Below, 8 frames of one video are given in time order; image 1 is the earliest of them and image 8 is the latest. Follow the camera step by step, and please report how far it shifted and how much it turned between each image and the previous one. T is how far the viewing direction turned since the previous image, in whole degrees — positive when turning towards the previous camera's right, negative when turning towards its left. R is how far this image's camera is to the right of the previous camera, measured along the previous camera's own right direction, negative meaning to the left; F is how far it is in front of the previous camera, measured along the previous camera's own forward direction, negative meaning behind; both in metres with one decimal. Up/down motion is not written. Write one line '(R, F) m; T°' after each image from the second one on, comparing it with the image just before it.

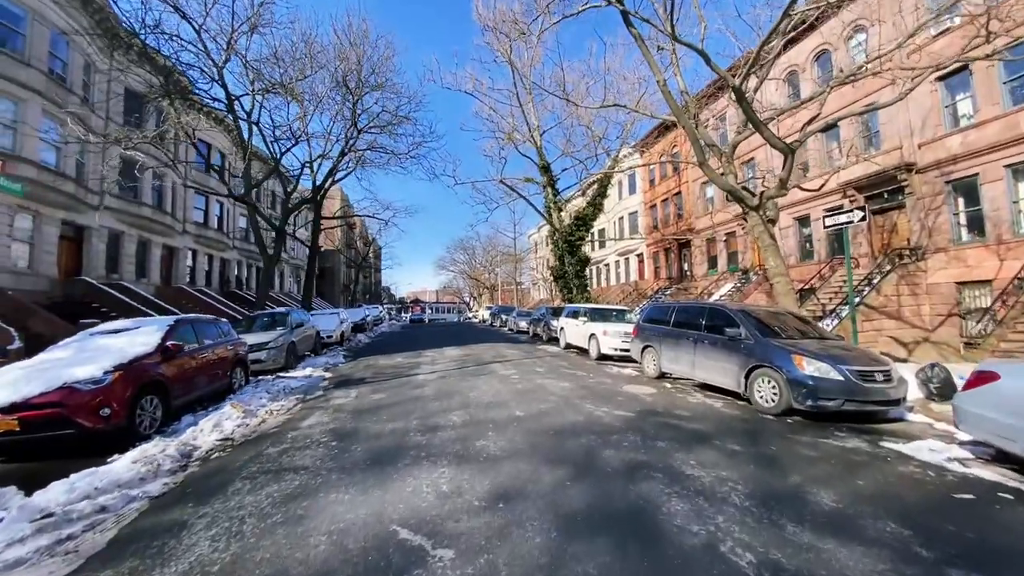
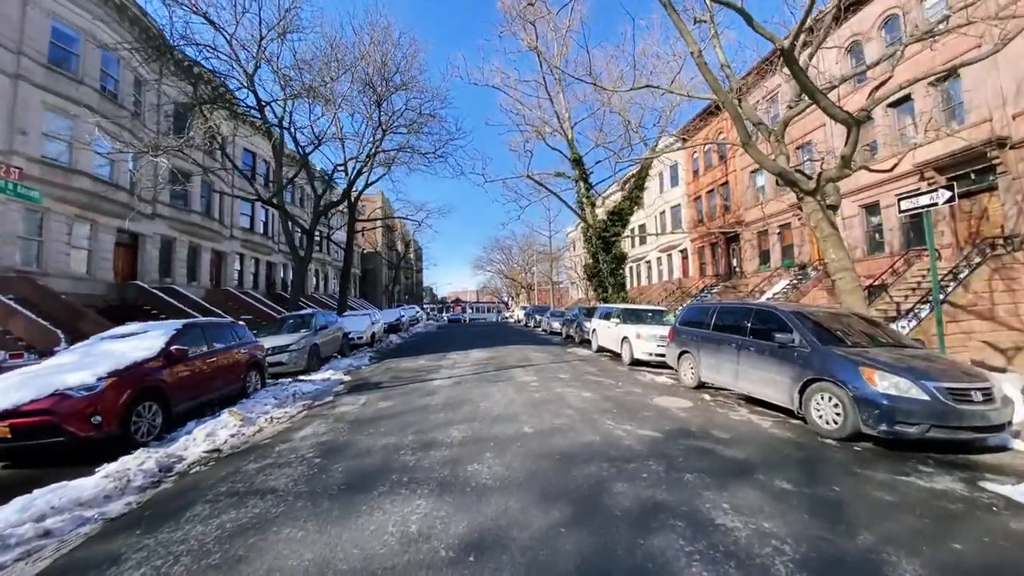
(+0.5, +0.8) m; -6°
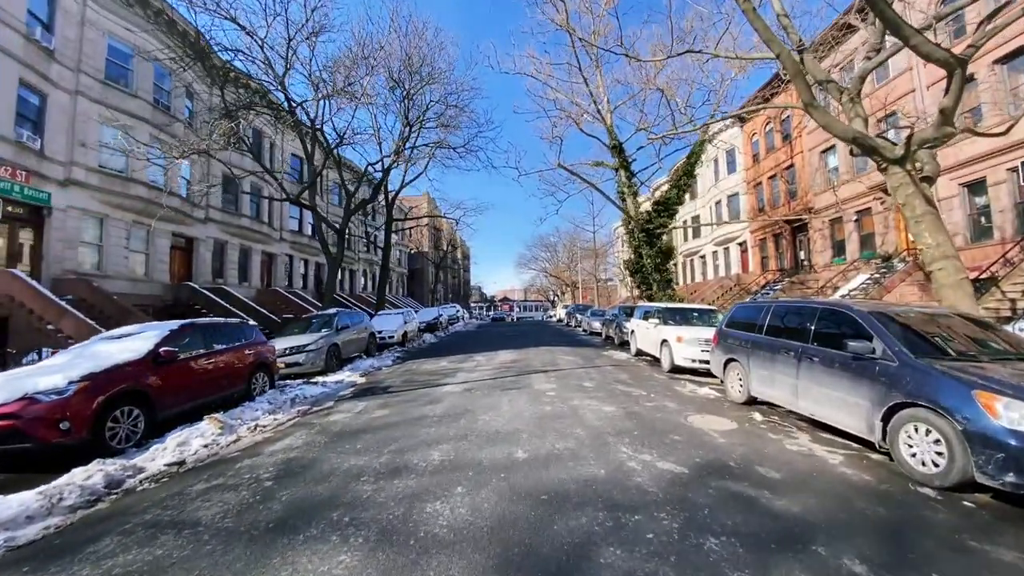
(+0.8, +1.1) m; -7°
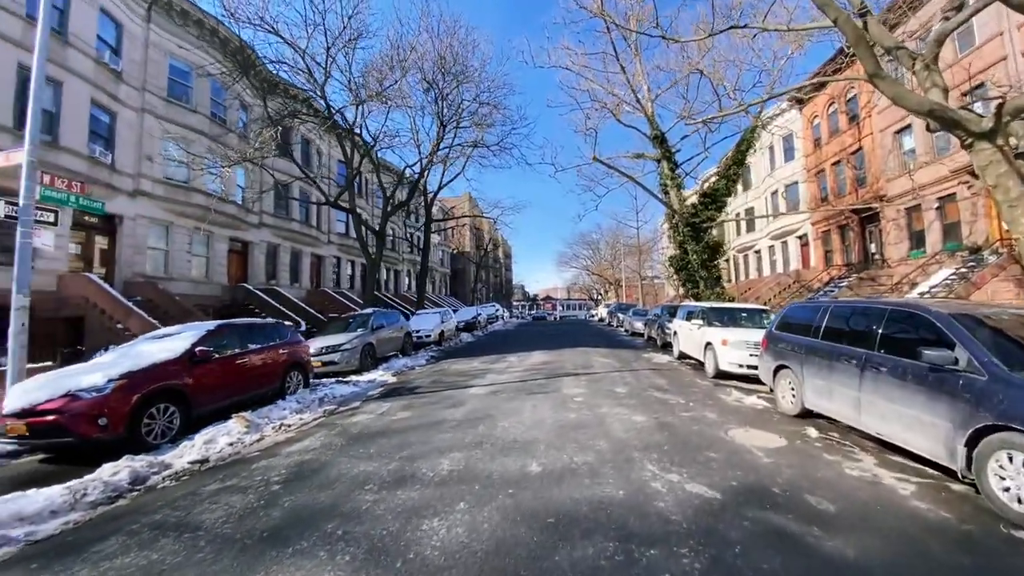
(+0.4, +0.4) m; -6°
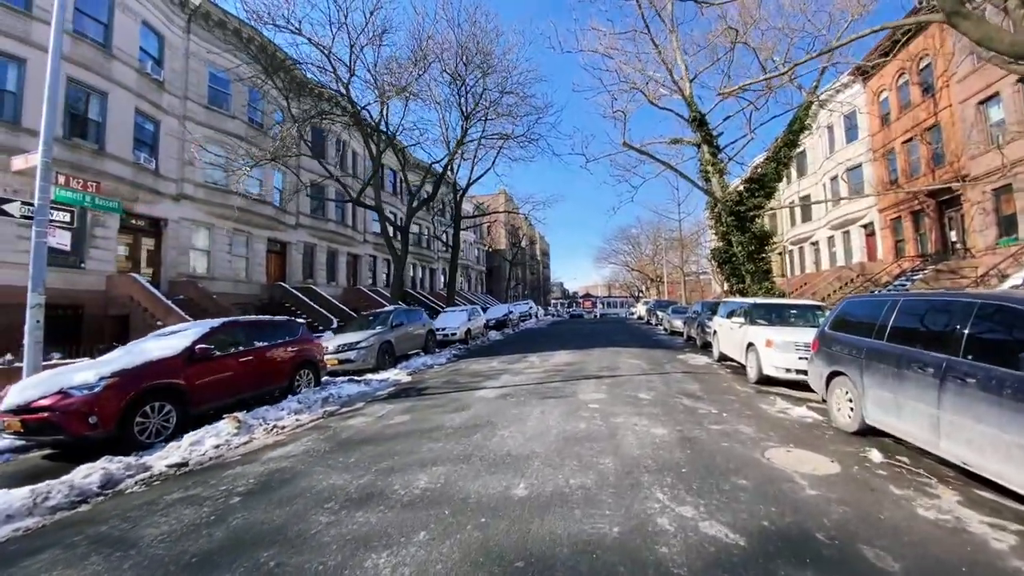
(+0.6, +0.7) m; -6°
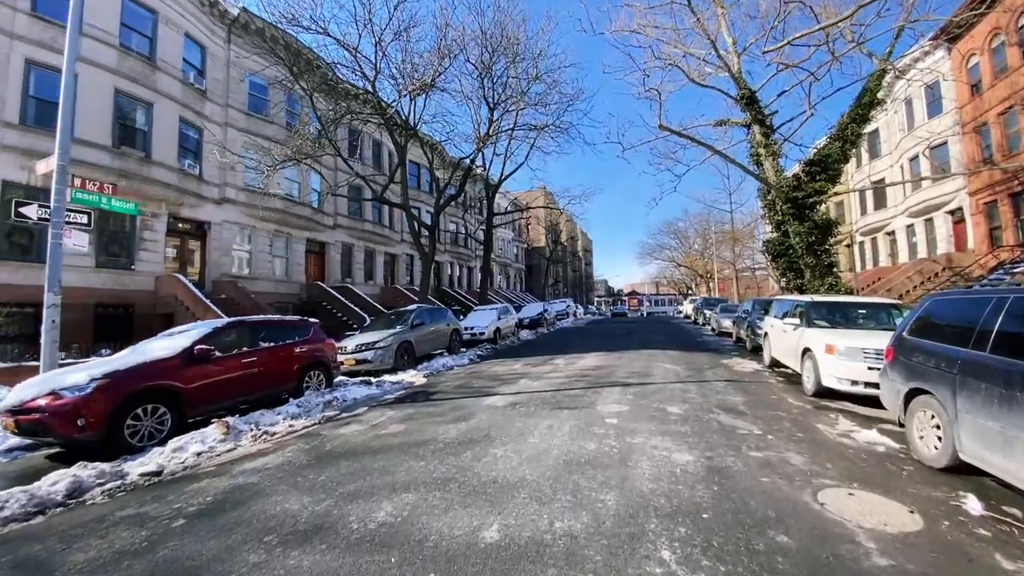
(+0.6, +0.8) m; -6°
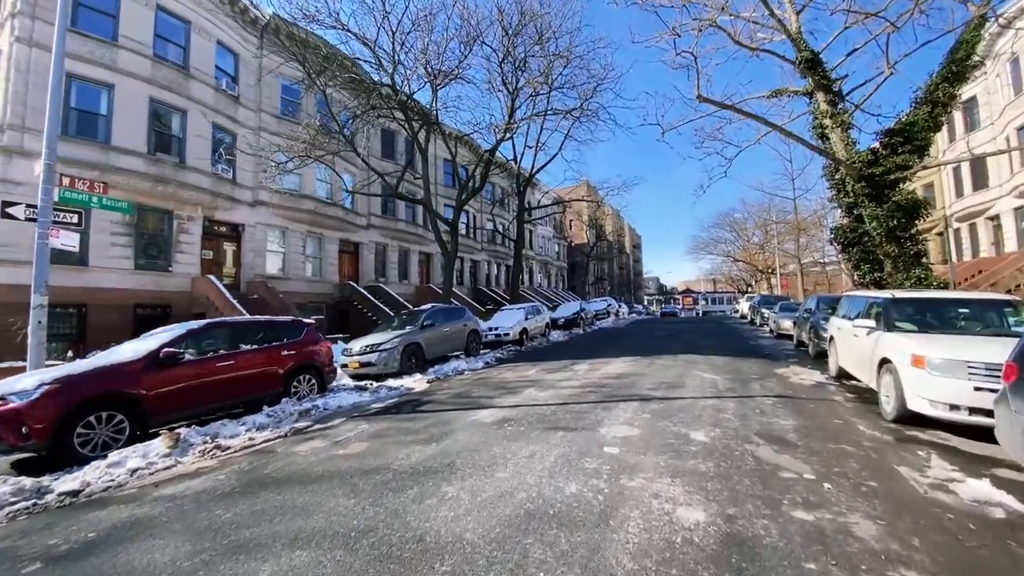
(+0.9, +1.2) m; -7°
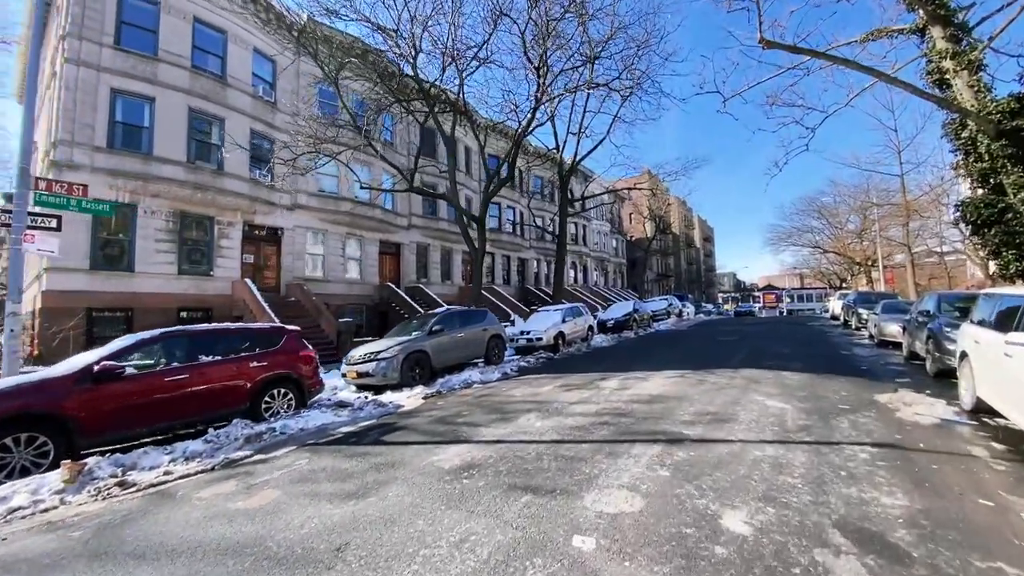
(+1.2, +1.7) m; -9°
